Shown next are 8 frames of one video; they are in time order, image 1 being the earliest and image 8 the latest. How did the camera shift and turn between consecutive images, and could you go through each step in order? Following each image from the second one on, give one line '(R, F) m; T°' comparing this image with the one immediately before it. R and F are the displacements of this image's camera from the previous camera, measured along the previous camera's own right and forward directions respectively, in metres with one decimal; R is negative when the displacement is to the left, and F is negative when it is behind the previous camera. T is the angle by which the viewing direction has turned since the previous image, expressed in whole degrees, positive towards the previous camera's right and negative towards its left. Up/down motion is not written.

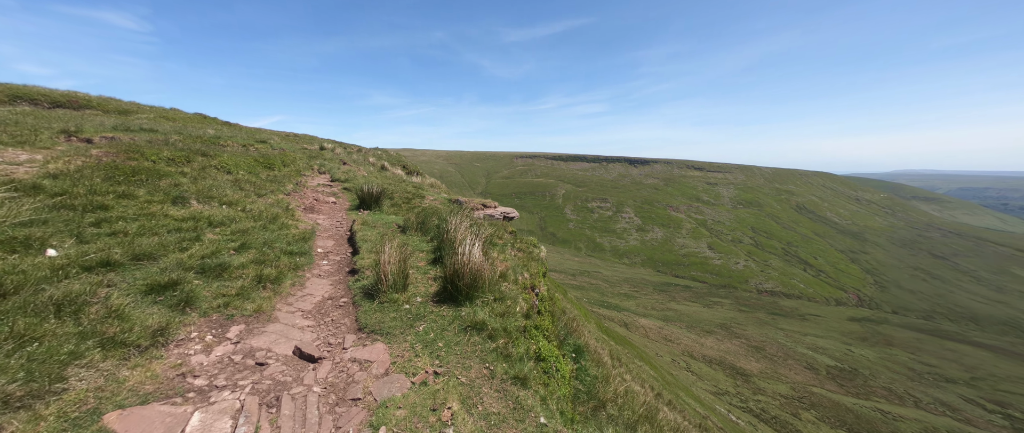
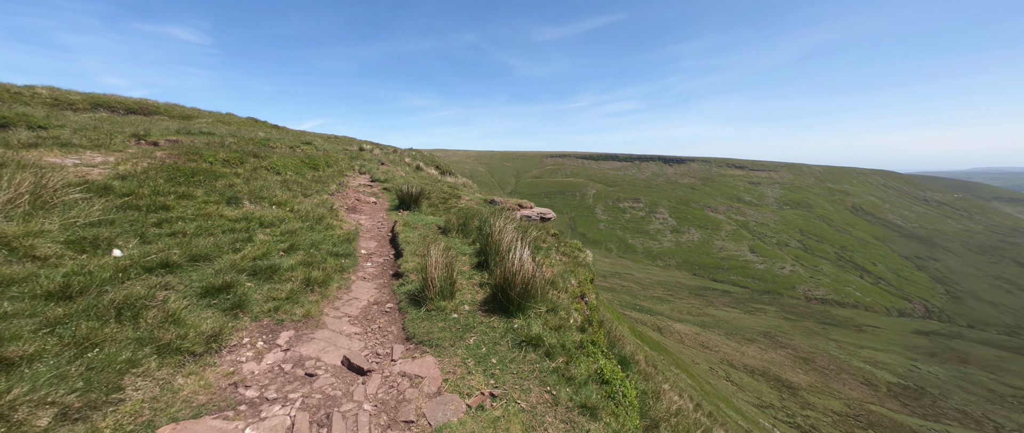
(-0.4, +0.5) m; -5°
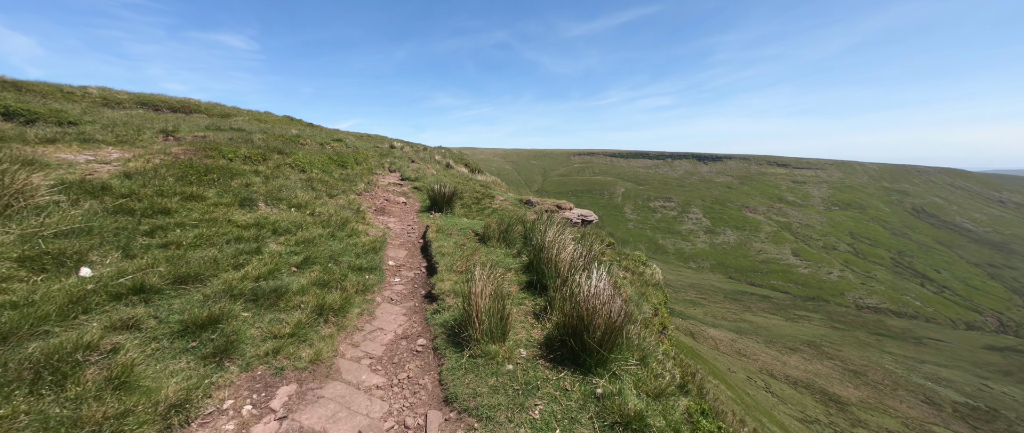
(-0.7, +1.9) m; -5°
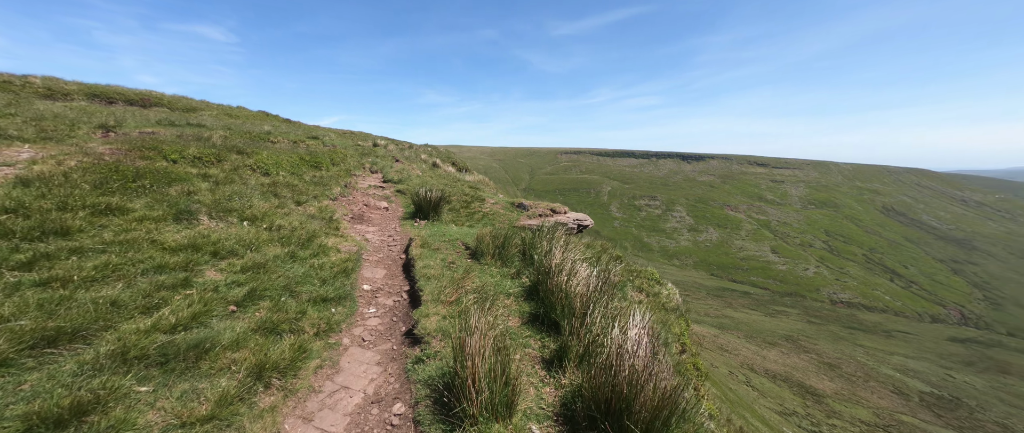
(-0.3, +1.6) m; +2°
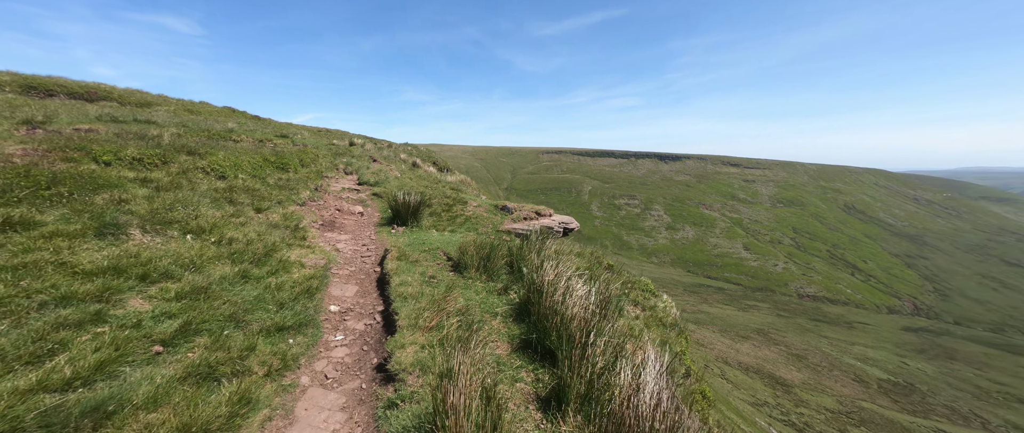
(-0.1, +0.9) m; +3°
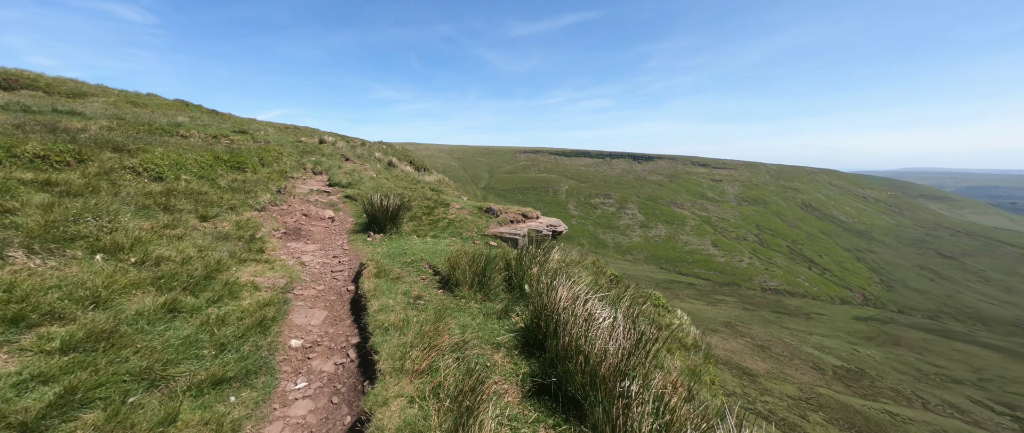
(-0.4, +1.3) m; +3°
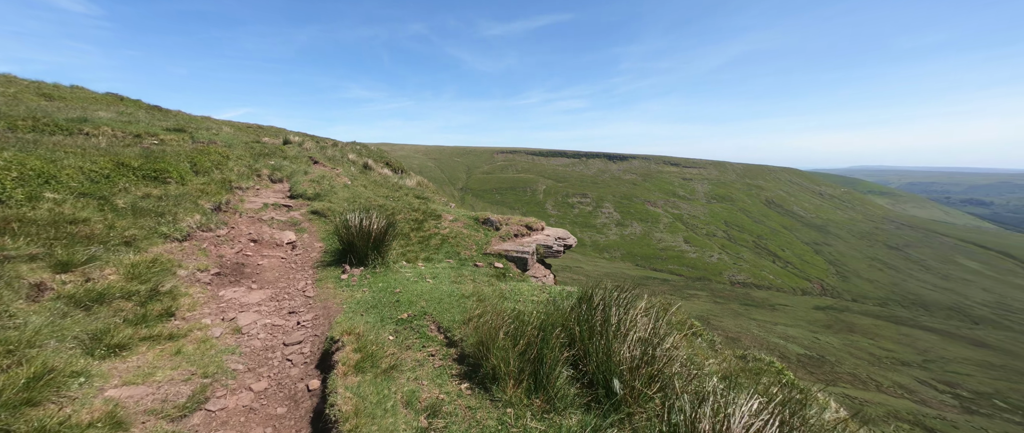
(-1.1, +3.0) m; +3°
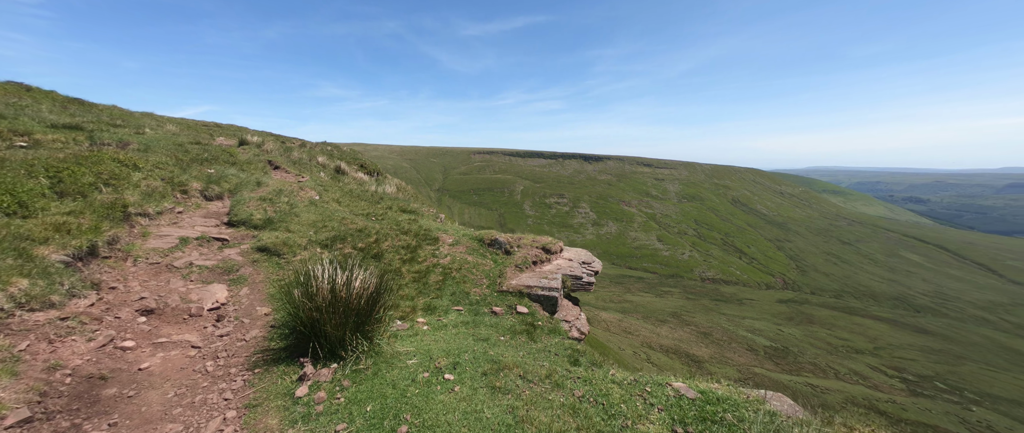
(-1.4, +3.5) m; +3°
